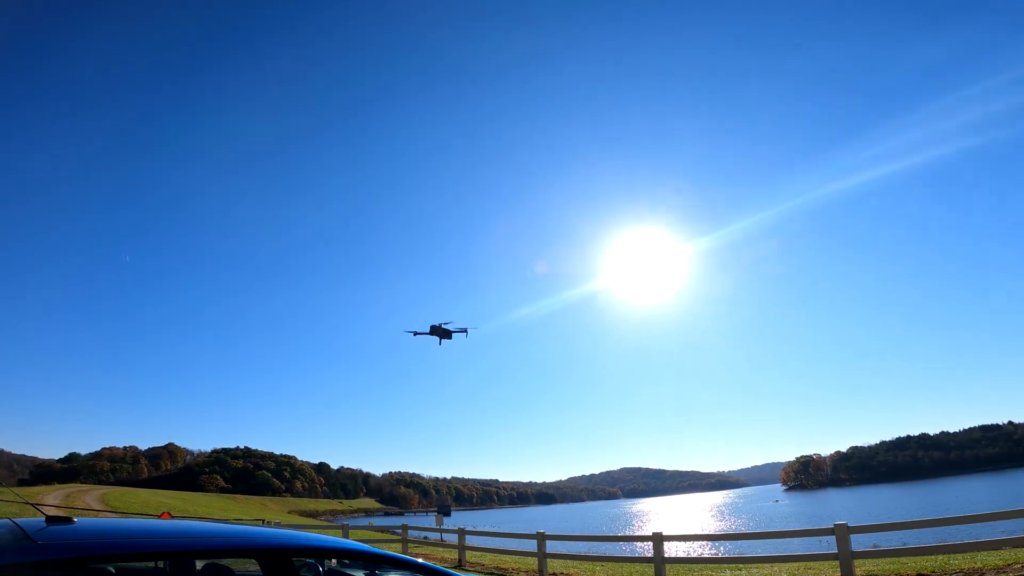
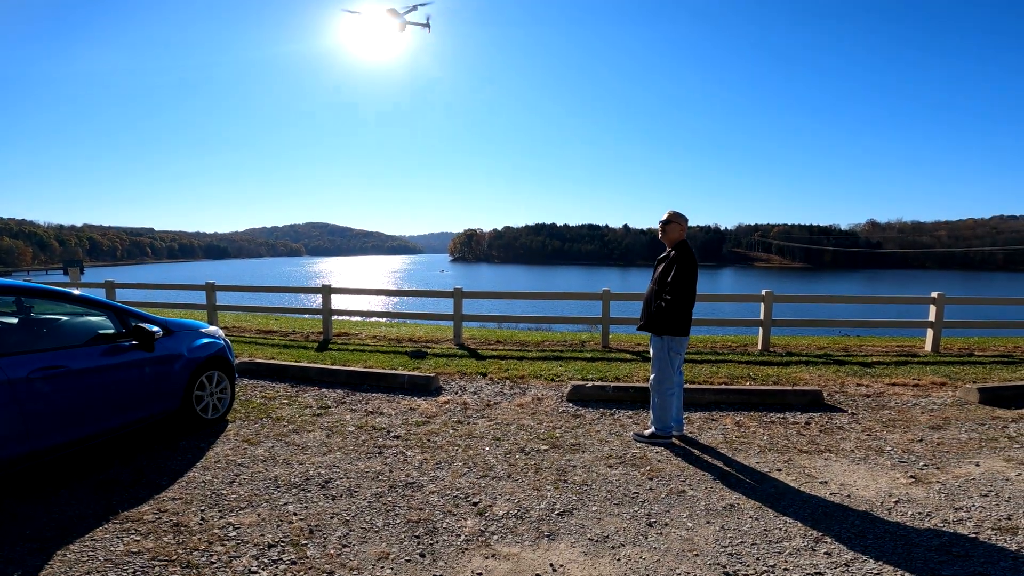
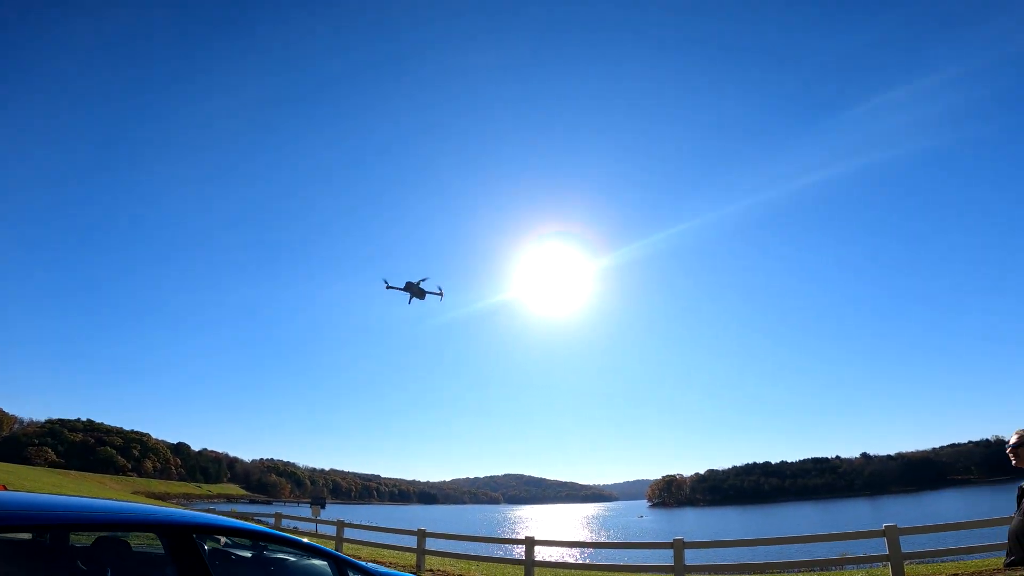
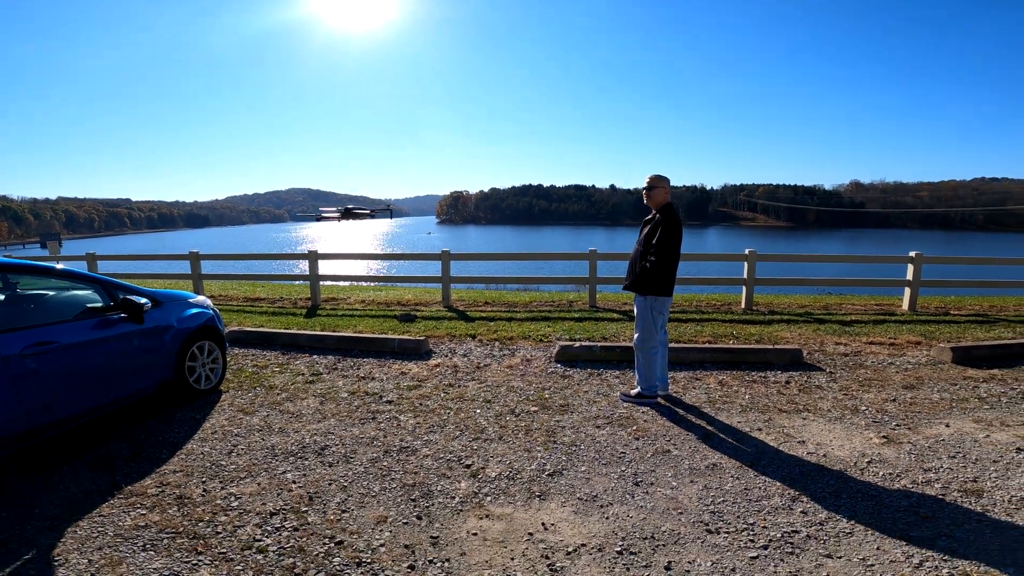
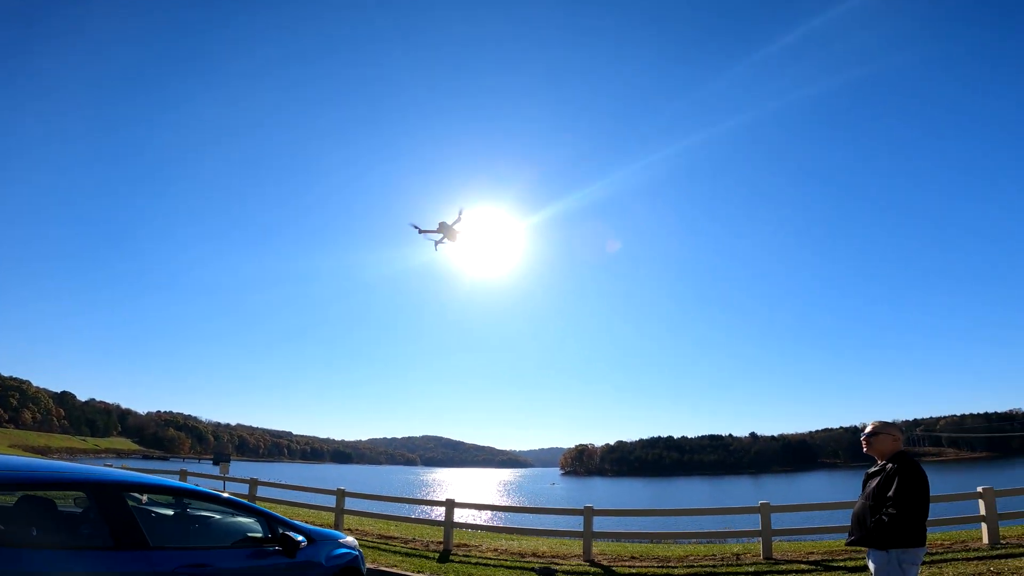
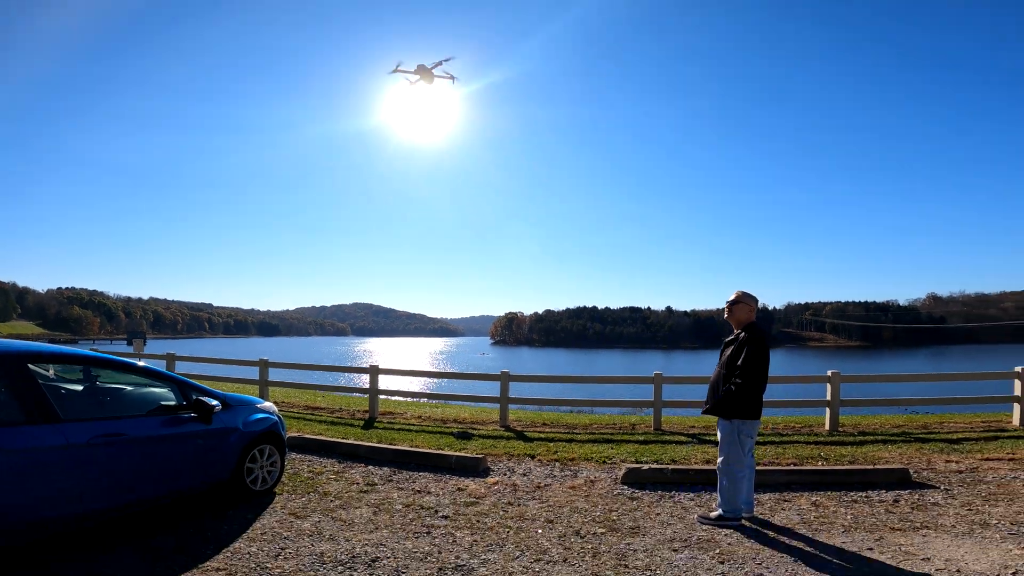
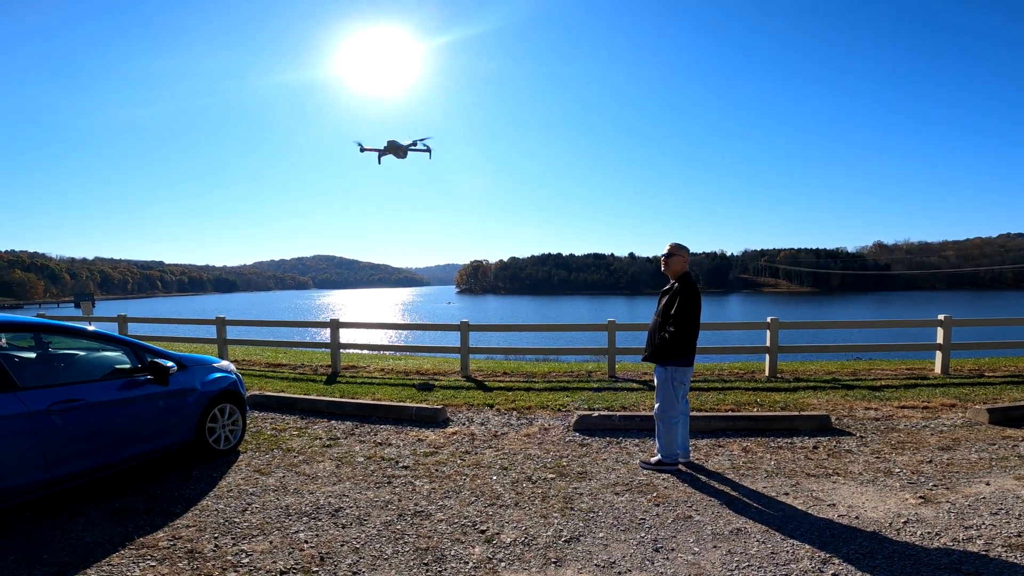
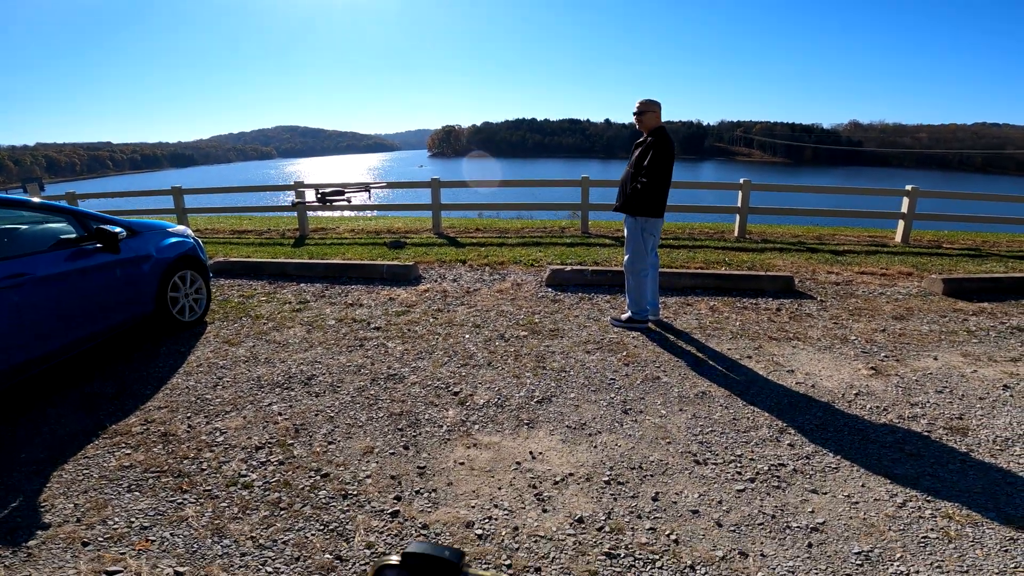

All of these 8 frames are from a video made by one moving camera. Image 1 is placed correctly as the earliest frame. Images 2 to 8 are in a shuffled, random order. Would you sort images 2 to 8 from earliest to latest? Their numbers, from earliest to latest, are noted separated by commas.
3, 5, 6, 2, 7, 4, 8
